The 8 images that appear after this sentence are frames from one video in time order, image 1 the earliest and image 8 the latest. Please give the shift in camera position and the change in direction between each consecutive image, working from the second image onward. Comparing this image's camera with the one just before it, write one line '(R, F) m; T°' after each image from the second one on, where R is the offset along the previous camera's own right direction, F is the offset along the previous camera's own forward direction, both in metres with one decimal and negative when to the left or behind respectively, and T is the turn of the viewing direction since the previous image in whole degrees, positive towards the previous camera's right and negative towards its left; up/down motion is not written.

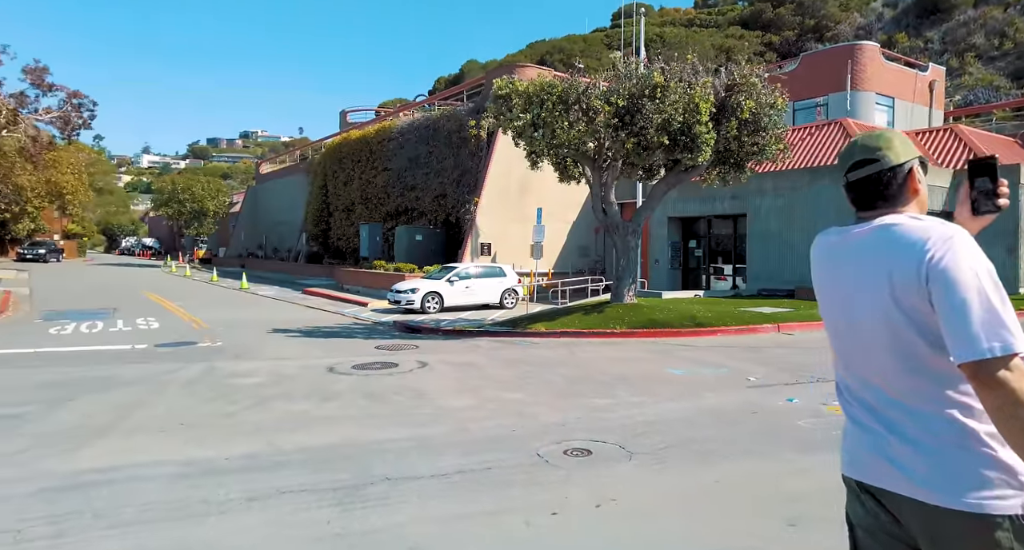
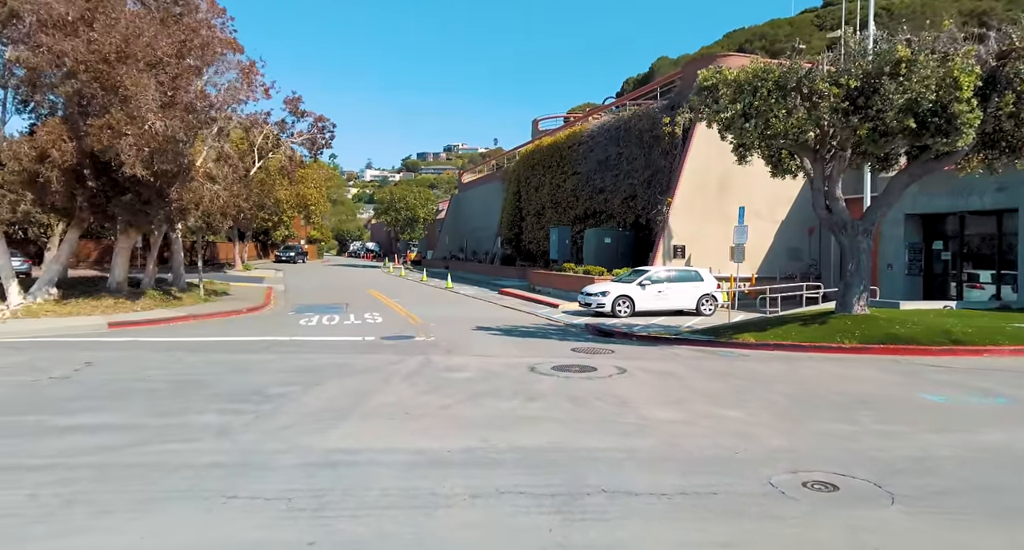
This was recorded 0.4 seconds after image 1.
(-0.8, +0.5) m; -19°
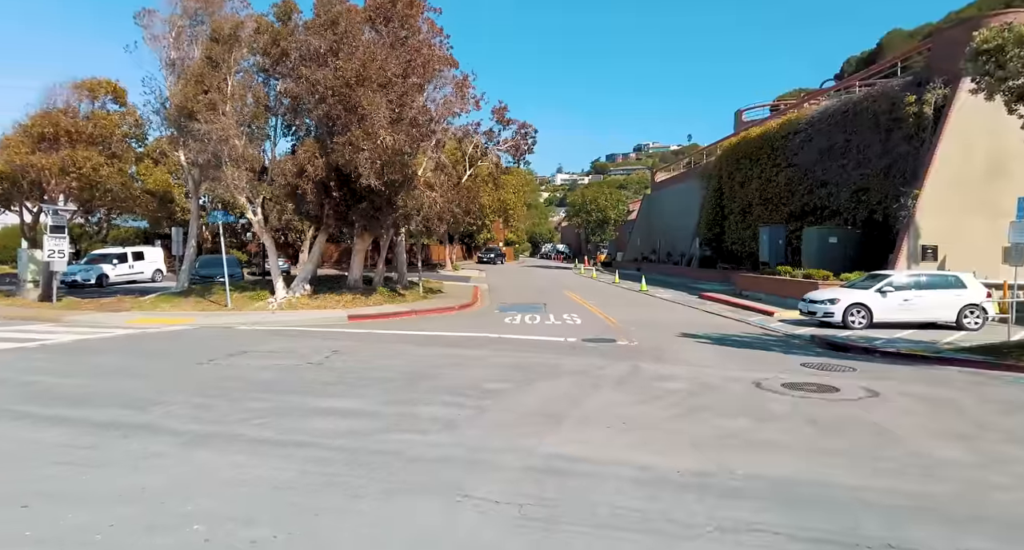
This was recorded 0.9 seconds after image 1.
(-0.9, +0.7) m; -19°
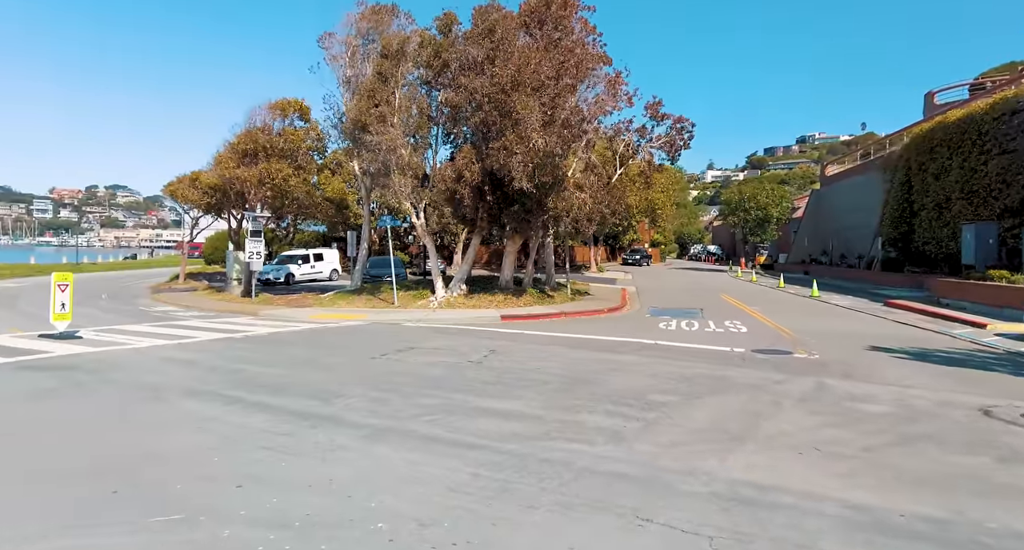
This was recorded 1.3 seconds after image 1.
(-0.5, +0.4) m; -14°
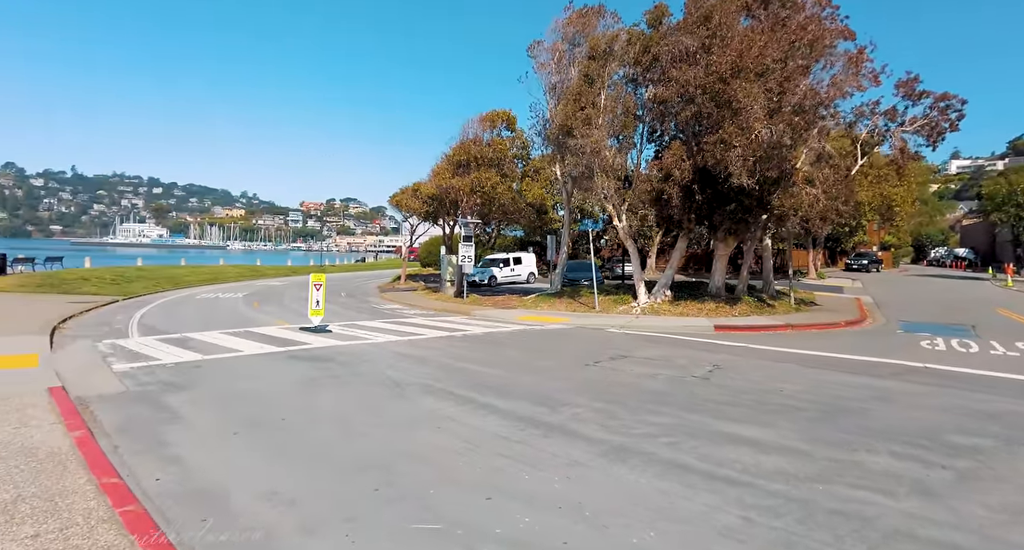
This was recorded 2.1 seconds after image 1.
(-0.9, +0.5) m; -19°
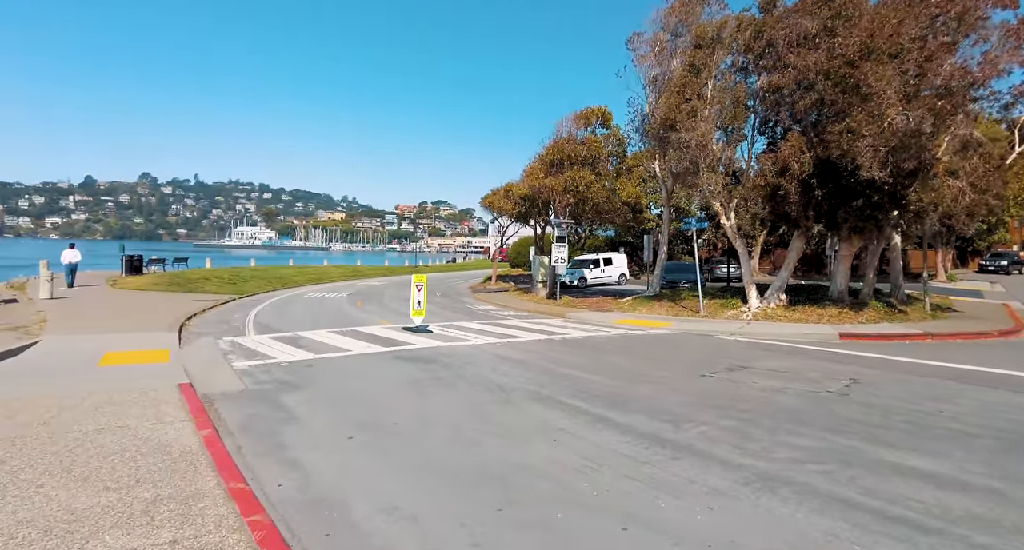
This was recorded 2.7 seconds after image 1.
(-0.5, +0.5) m; -9°
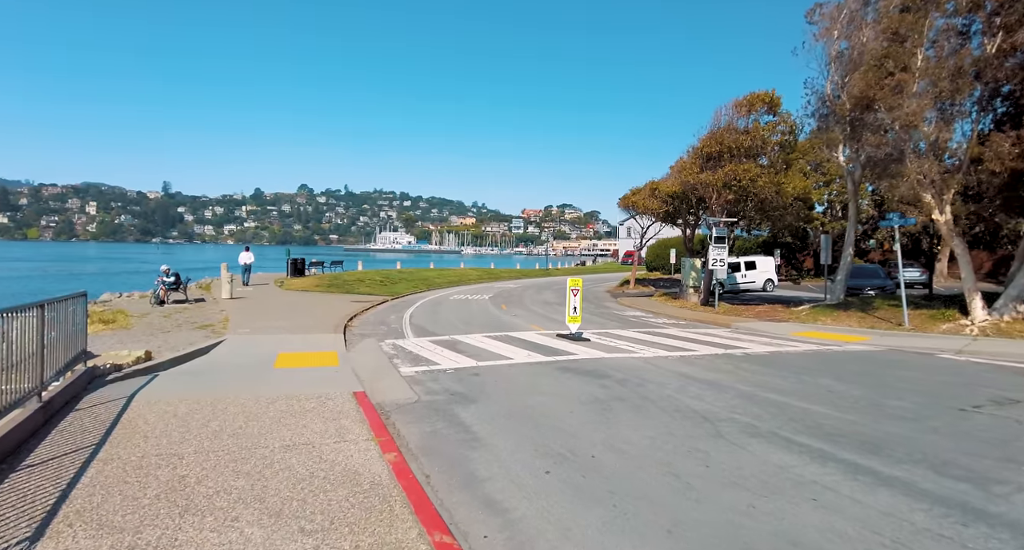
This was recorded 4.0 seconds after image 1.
(-1.0, +1.0) m; -13°
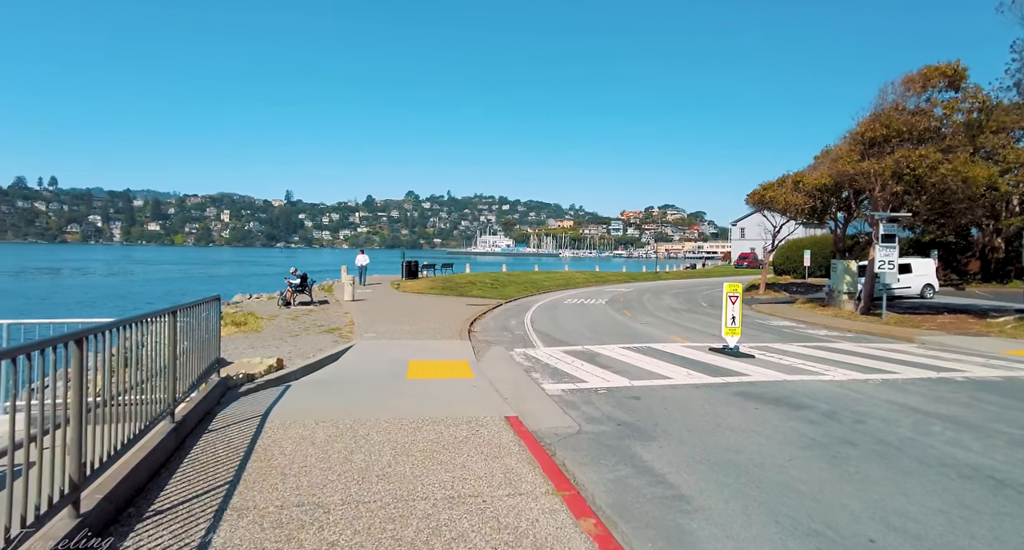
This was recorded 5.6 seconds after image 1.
(-1.0, +1.3) m; -10°
